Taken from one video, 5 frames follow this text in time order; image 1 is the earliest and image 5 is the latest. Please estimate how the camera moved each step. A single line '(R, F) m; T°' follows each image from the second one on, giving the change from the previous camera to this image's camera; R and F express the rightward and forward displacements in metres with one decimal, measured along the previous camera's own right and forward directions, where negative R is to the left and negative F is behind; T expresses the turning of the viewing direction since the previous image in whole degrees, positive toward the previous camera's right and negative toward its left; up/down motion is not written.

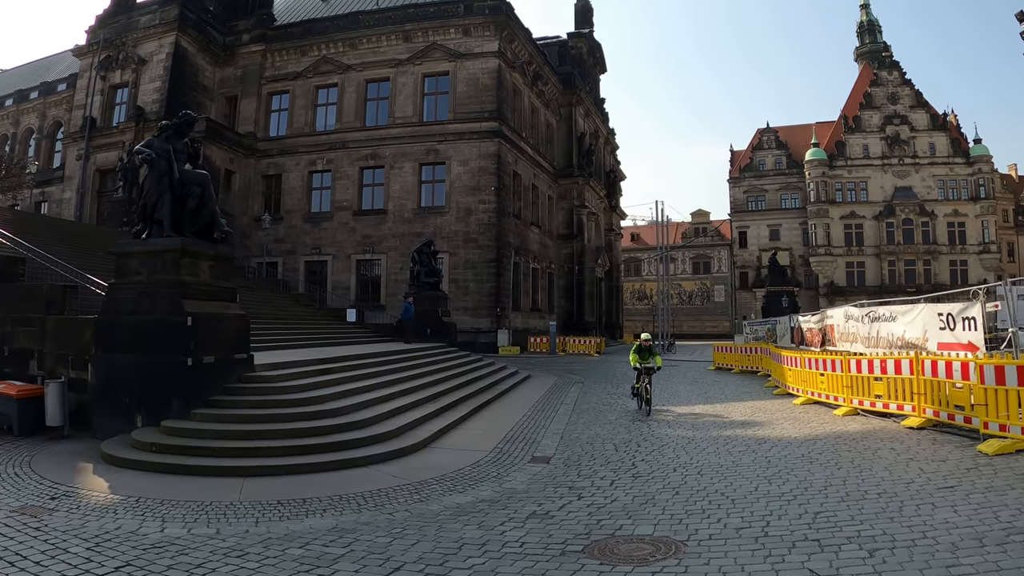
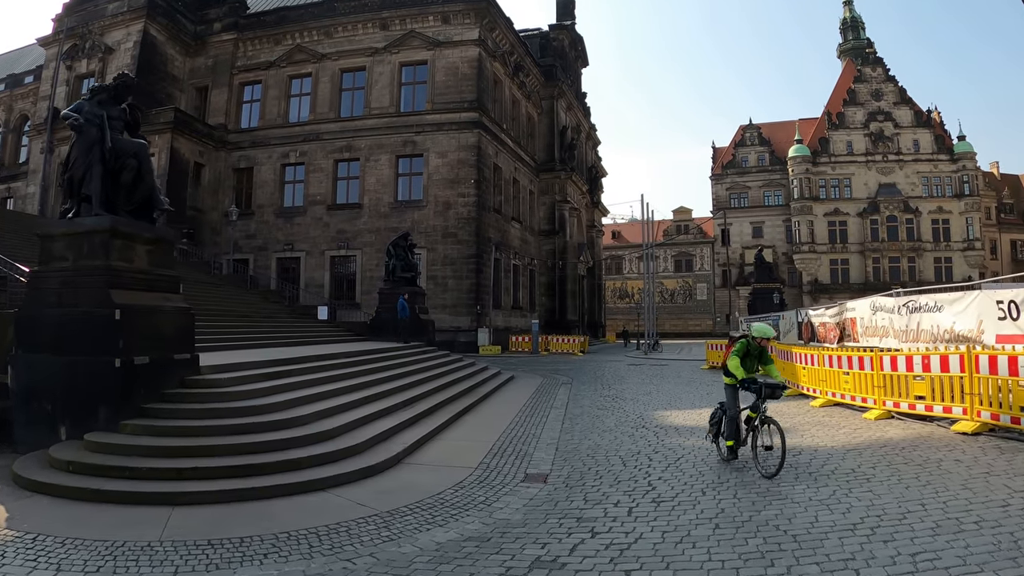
(-0.1, +1.3) m; +2°
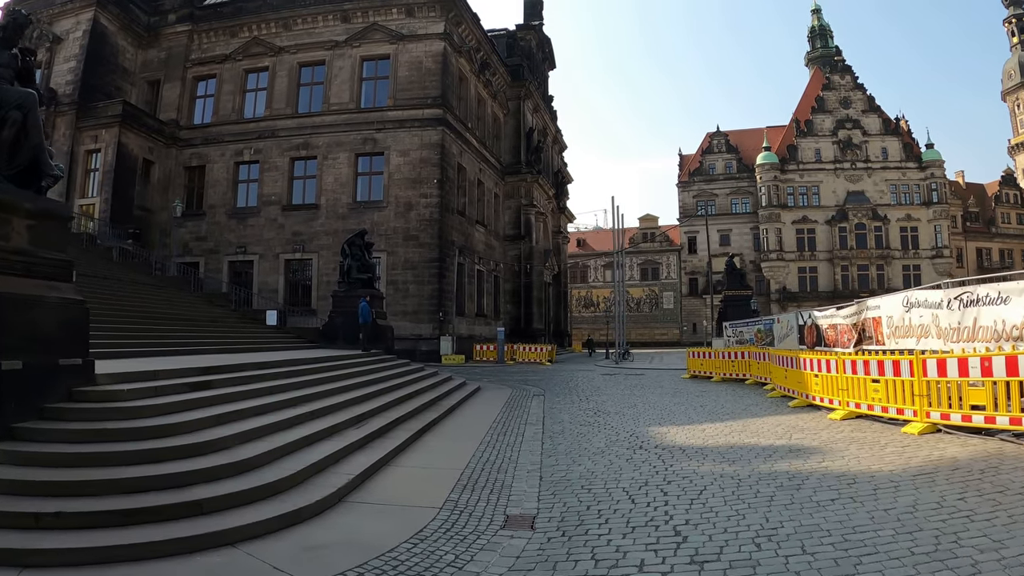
(-0.1, +1.6) m; +4°
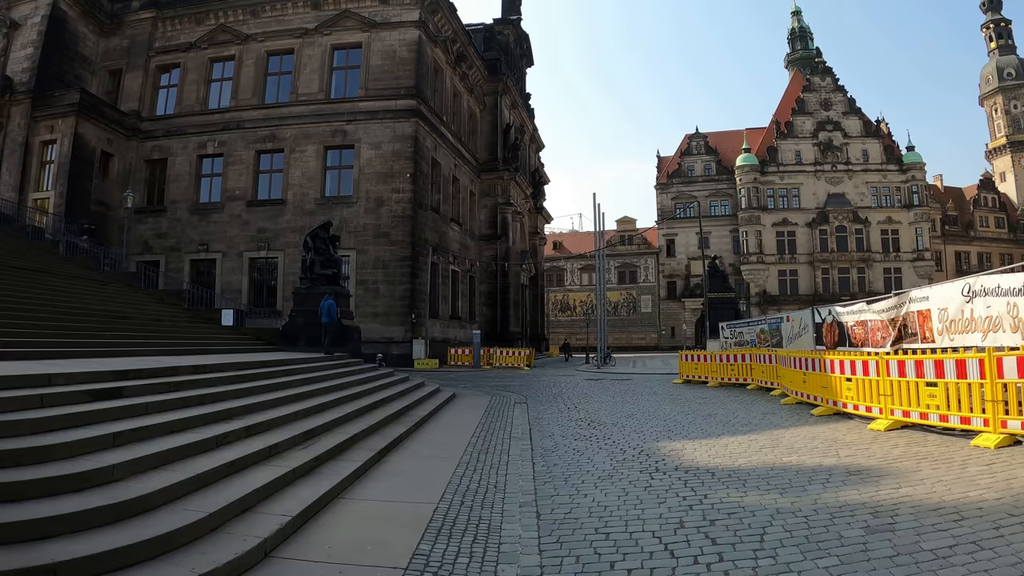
(-0.1, +1.4) m; +3°
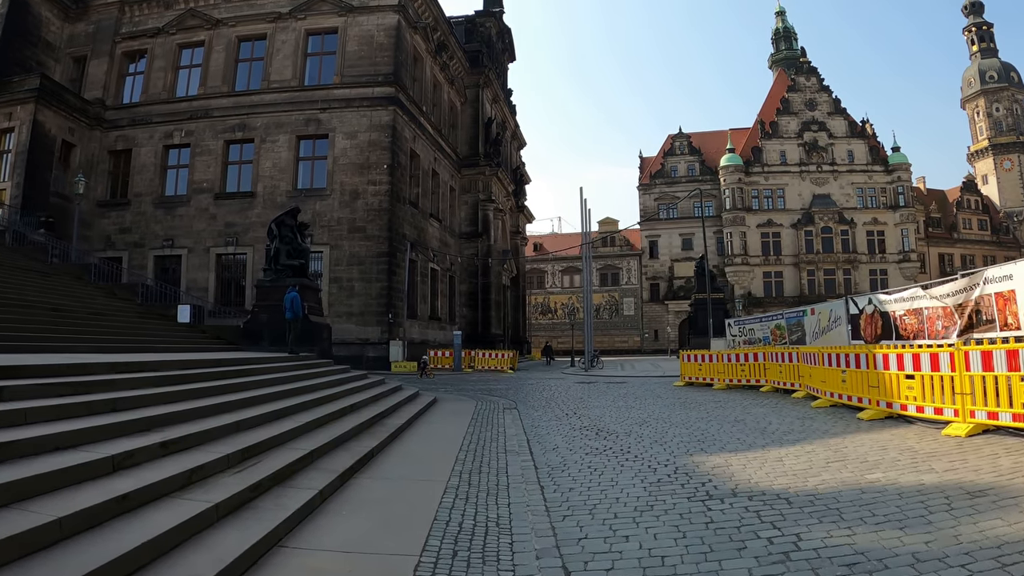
(-0.3, +1.4) m; +2°
